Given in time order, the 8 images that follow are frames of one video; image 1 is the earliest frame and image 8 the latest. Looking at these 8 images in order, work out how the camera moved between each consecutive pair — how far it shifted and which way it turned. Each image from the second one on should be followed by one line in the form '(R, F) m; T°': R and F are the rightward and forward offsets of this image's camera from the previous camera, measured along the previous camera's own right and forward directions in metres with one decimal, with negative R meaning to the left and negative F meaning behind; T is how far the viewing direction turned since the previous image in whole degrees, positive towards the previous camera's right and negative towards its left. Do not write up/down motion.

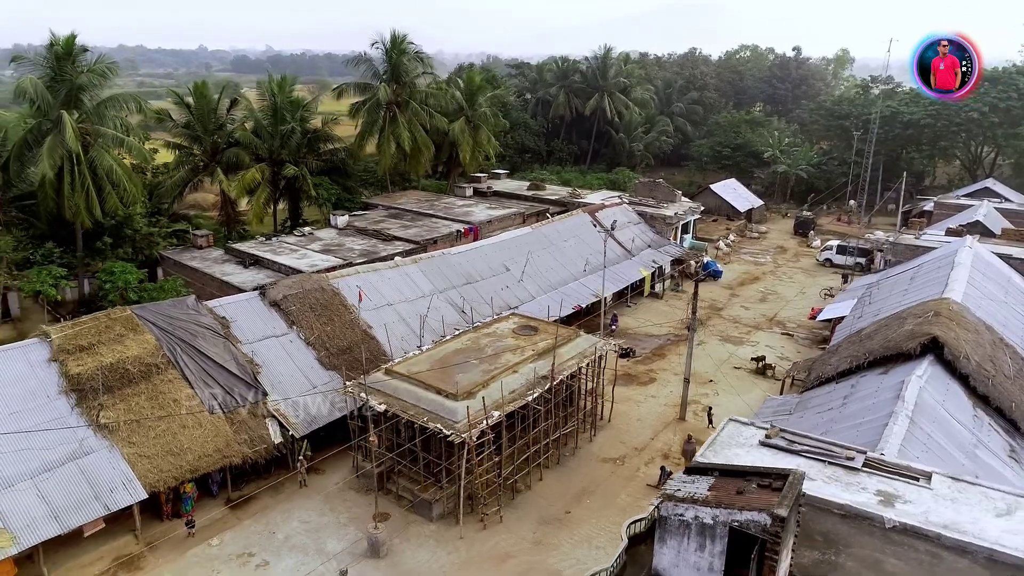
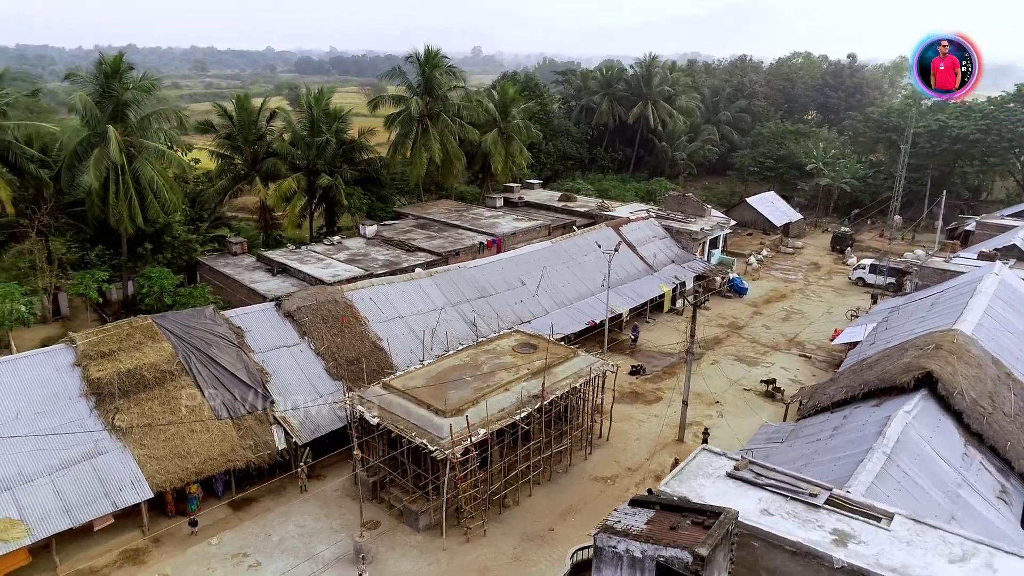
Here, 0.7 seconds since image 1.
(+1.3, -0.4) m; -4°
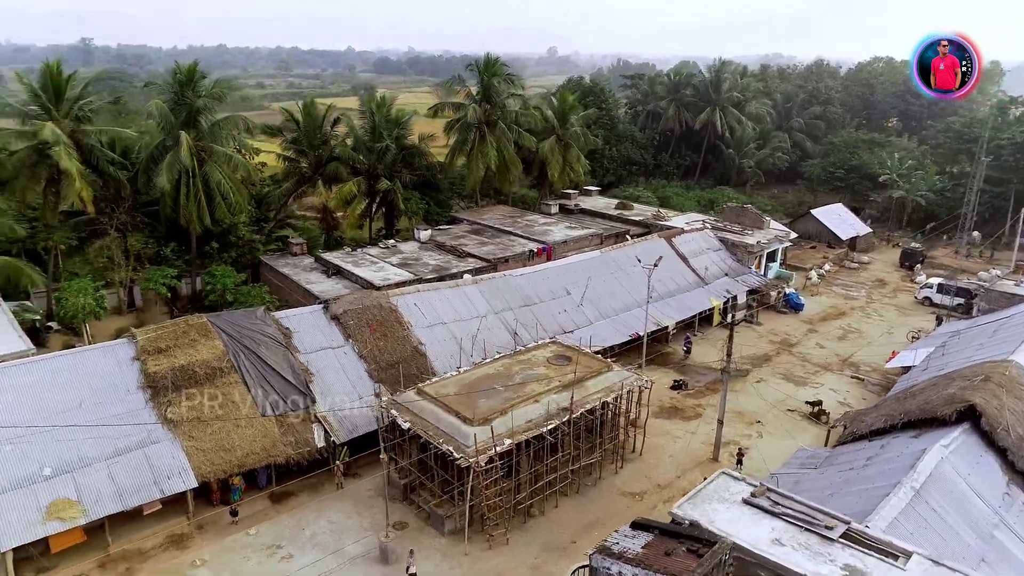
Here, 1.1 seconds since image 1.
(+0.8, -0.2) m; -5°
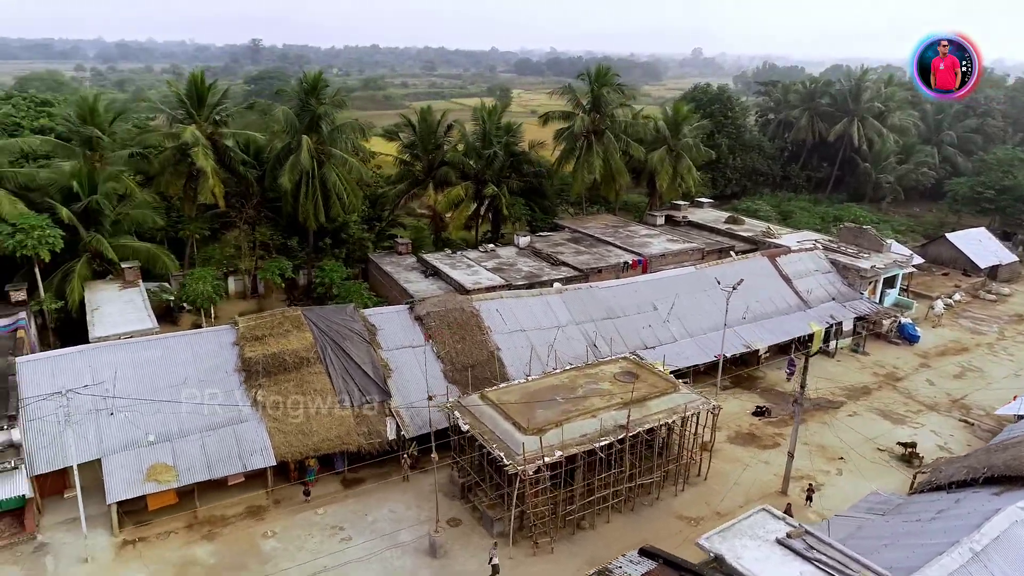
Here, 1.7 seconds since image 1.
(+1.4, -0.3) m; -10°
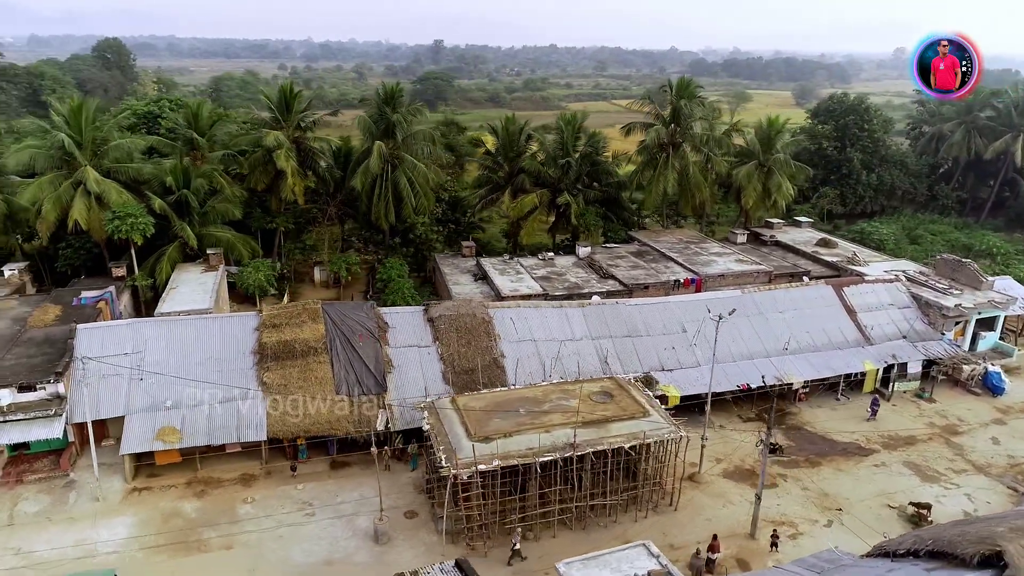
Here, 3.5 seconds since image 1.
(+4.4, -0.1) m; -13°
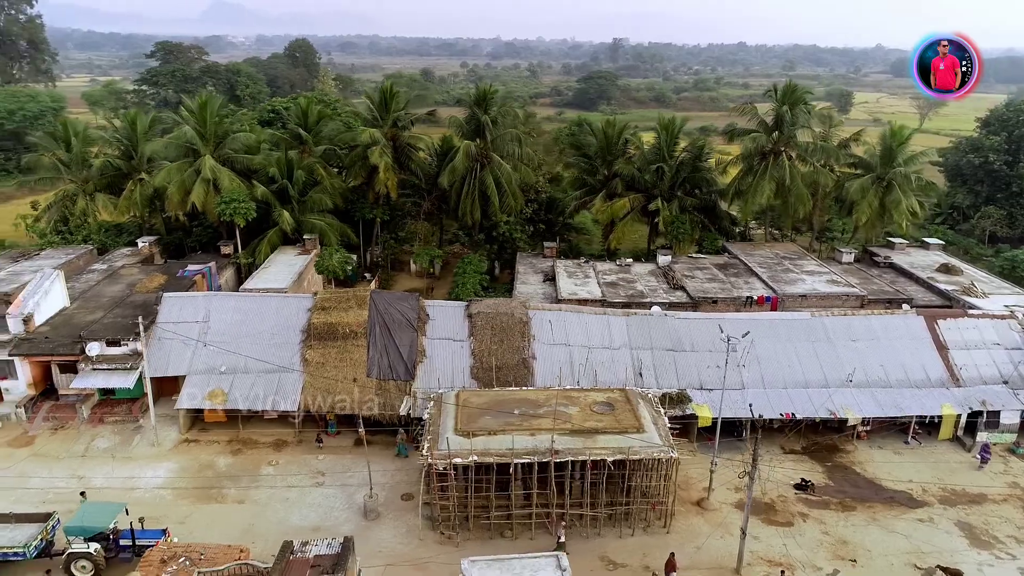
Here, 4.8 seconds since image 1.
(+3.9, +0.1) m; -14°
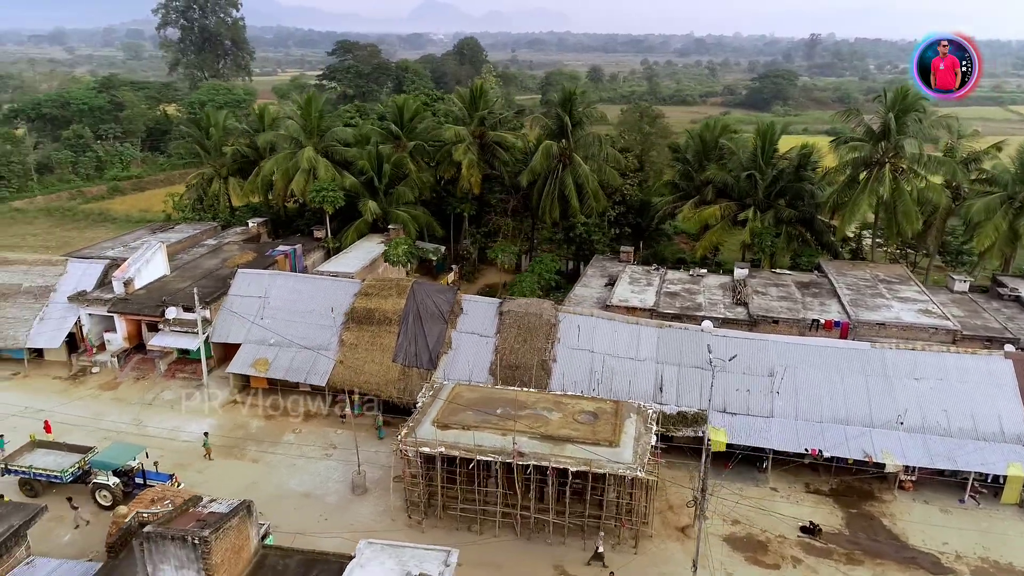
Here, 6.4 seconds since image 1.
(+4.3, +0.3) m; -14°
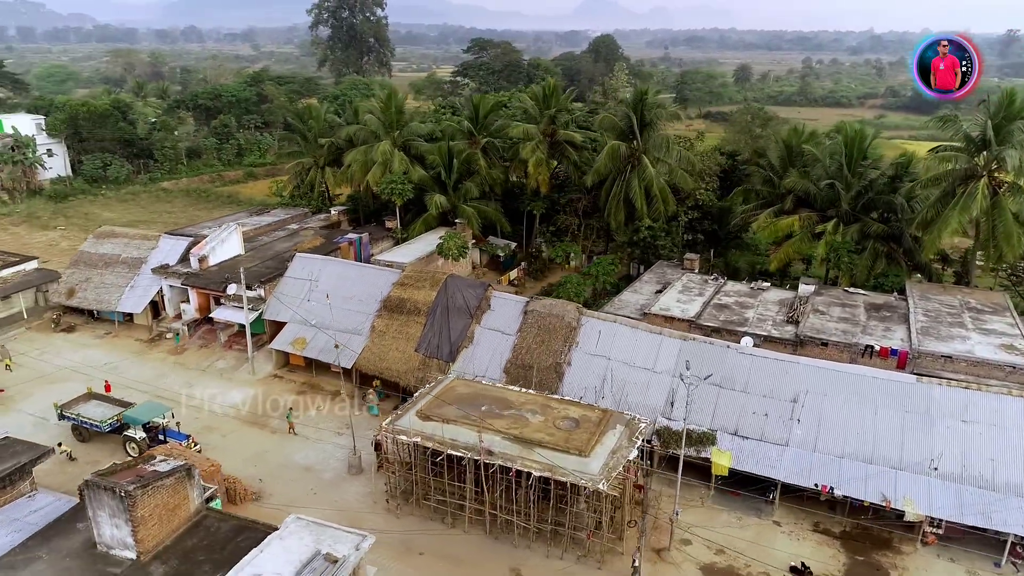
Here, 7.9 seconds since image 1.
(+3.6, +0.4) m; -12°
